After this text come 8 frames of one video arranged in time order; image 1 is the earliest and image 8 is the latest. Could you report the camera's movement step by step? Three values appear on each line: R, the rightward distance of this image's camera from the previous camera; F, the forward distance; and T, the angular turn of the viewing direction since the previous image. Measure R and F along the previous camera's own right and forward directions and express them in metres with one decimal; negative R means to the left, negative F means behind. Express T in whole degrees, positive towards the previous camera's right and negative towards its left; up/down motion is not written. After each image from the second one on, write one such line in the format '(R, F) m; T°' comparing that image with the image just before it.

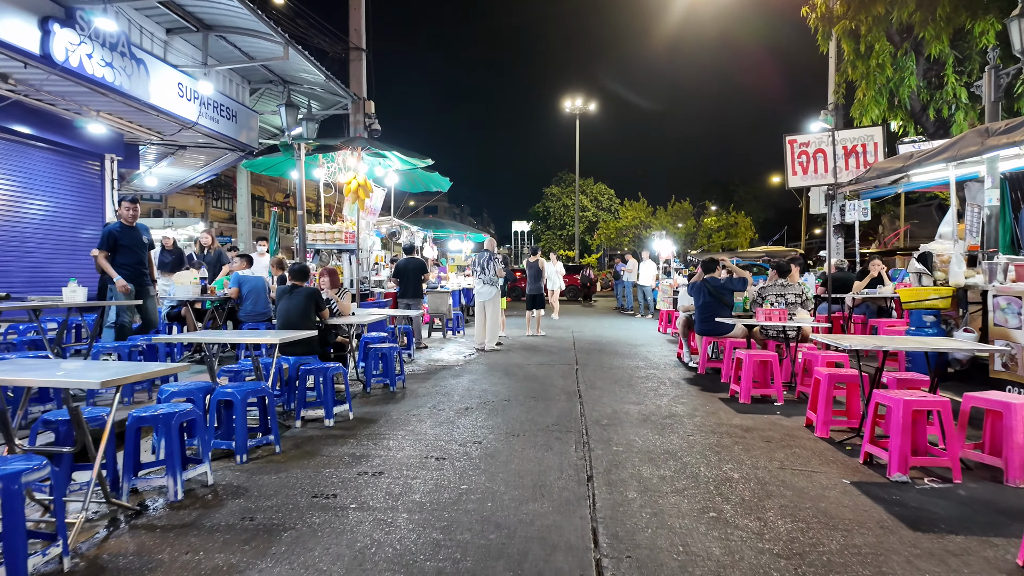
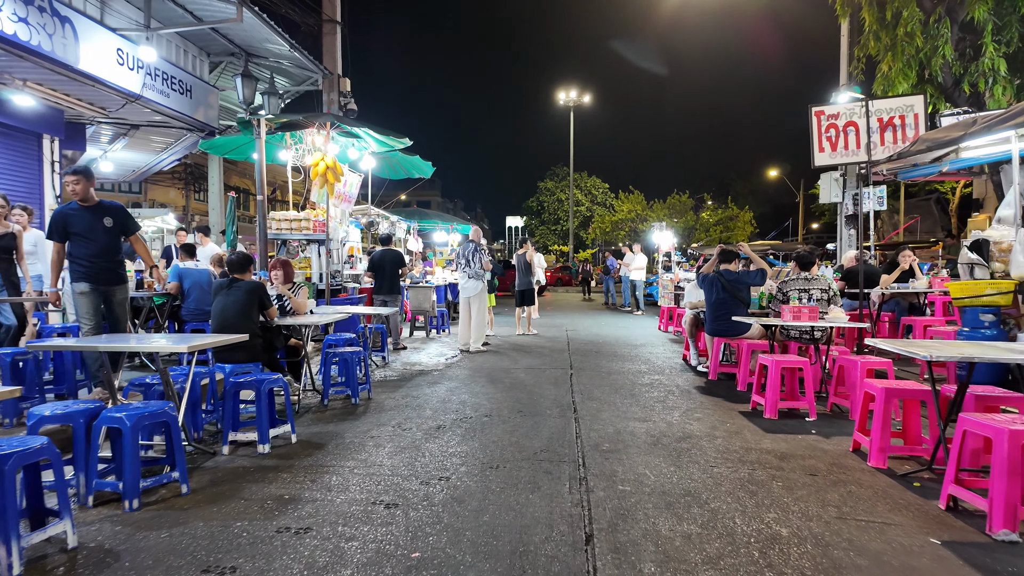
(+0.1, +0.9) m; +1°
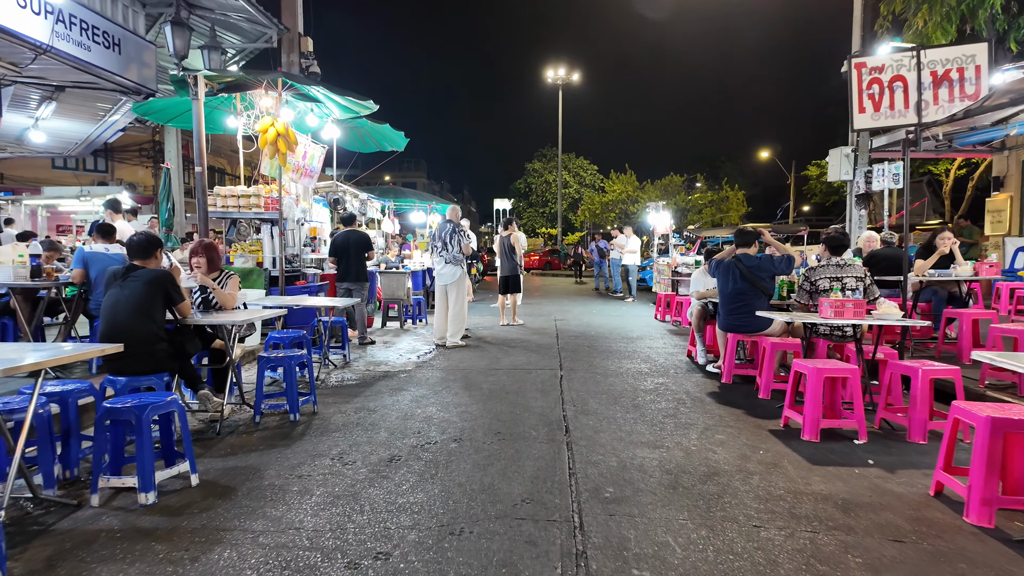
(+0.1, +1.0) m; +1°
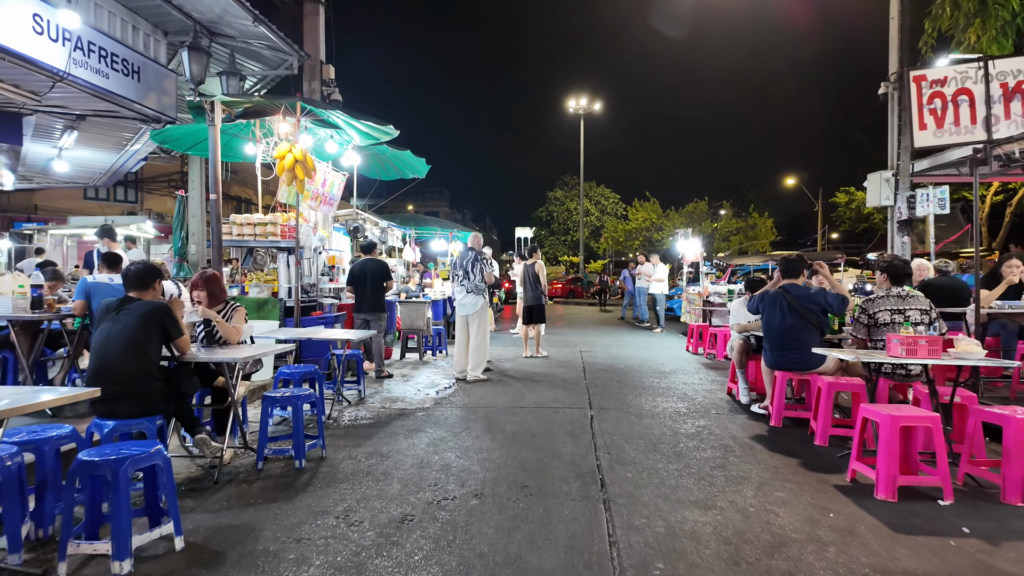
(0.0, +0.4) m; -2°
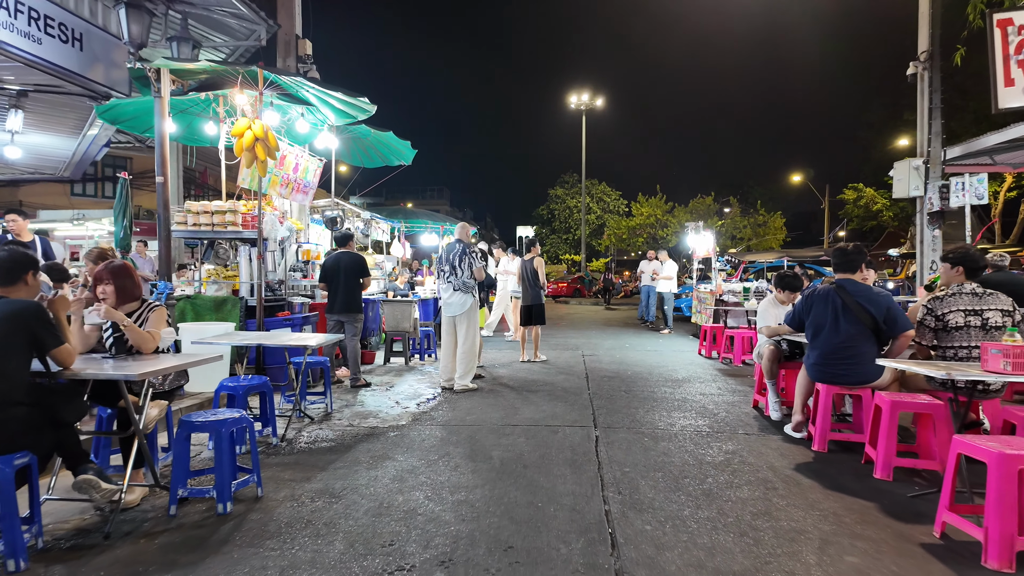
(+0.1, +0.9) m; 0°
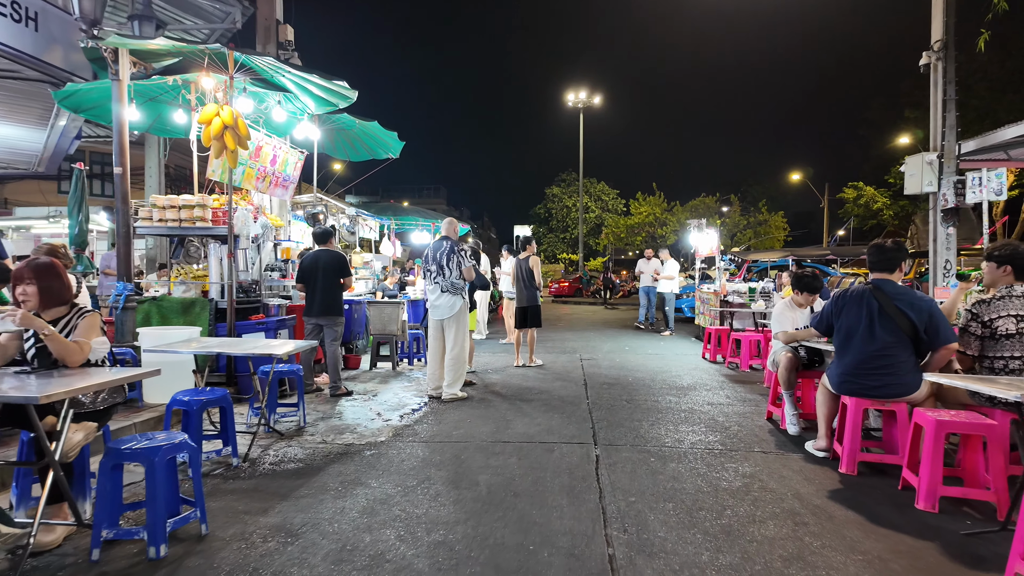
(+0.1, +0.5) m; 0°
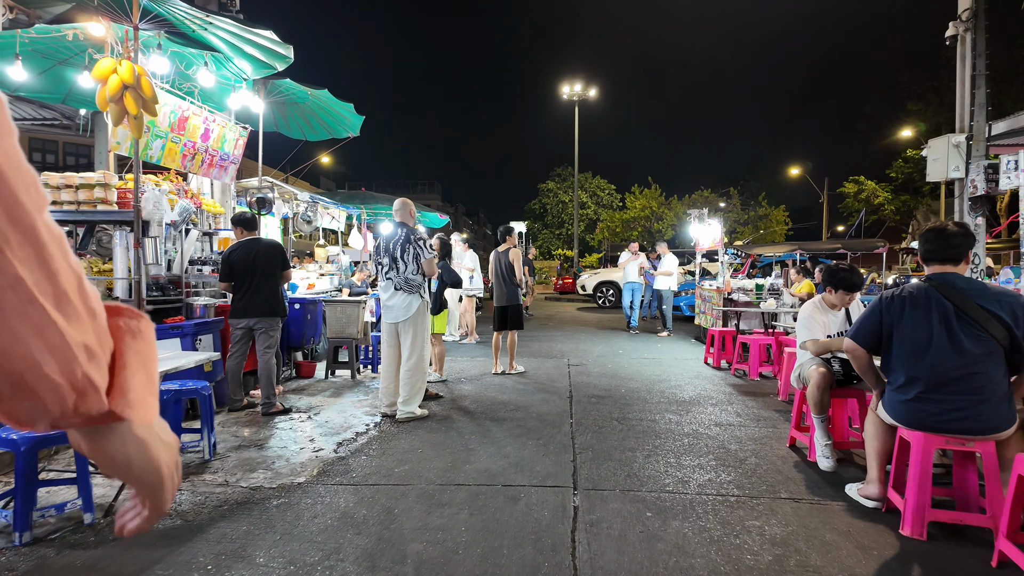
(+0.2, +1.0) m; 0°
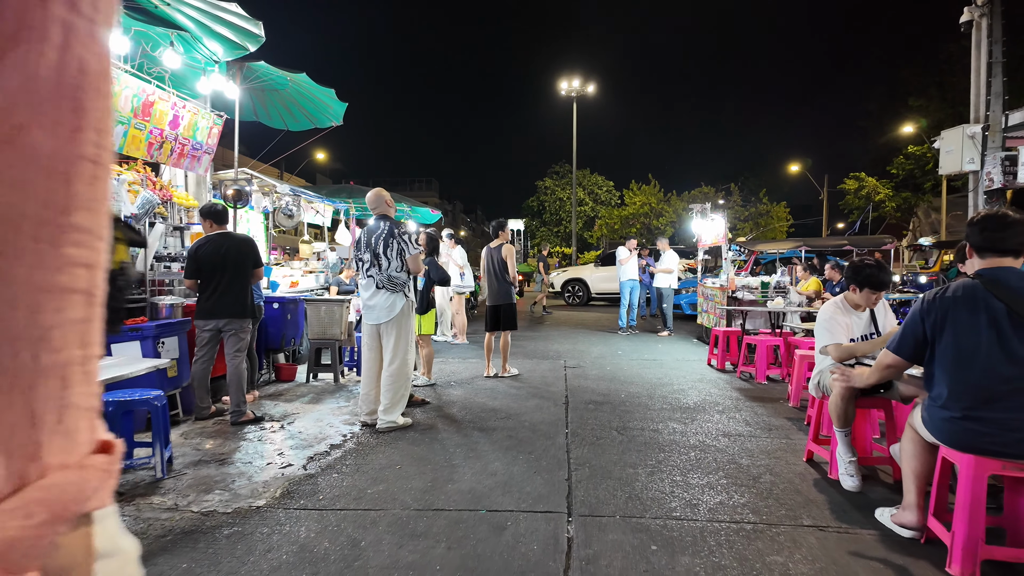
(+0.1, +0.4) m; 0°
